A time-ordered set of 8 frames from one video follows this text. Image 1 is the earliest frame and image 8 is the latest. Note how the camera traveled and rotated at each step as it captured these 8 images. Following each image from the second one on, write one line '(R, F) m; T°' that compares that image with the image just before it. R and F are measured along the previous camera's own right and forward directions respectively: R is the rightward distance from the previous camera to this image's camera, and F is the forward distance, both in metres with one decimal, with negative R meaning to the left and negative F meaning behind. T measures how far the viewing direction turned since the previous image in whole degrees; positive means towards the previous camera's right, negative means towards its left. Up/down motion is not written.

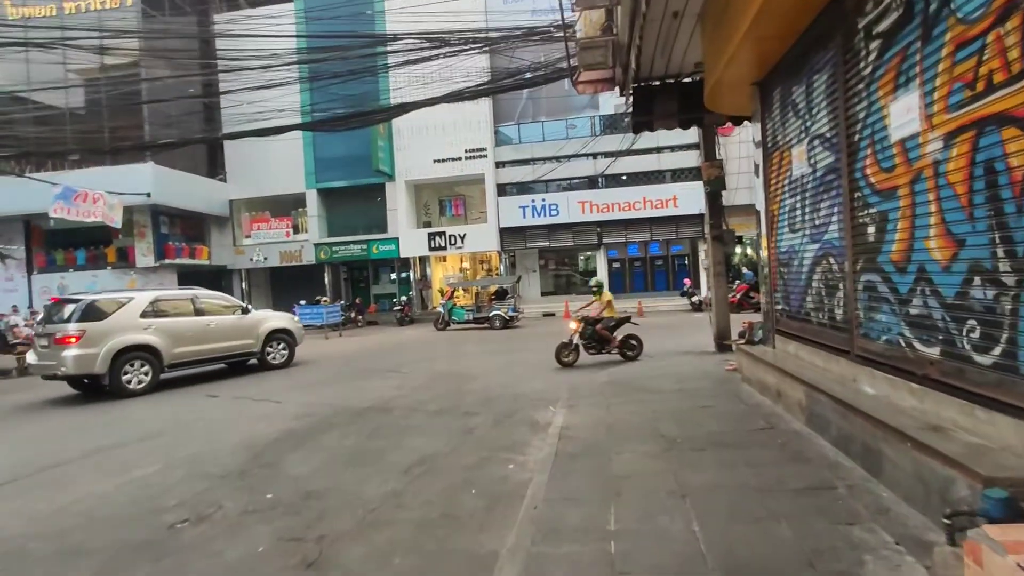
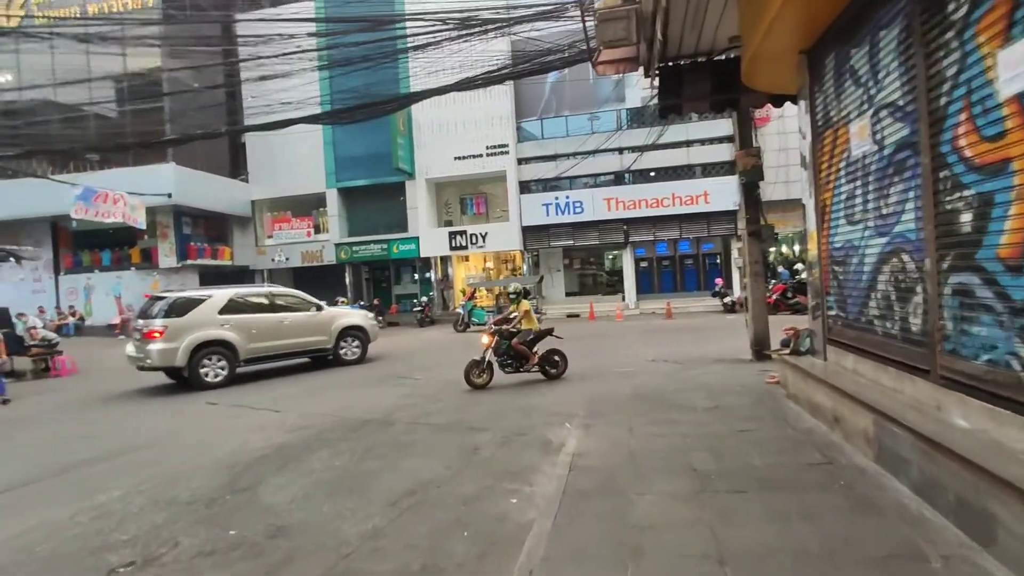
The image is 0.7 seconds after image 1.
(+0.2, +0.8) m; -3°
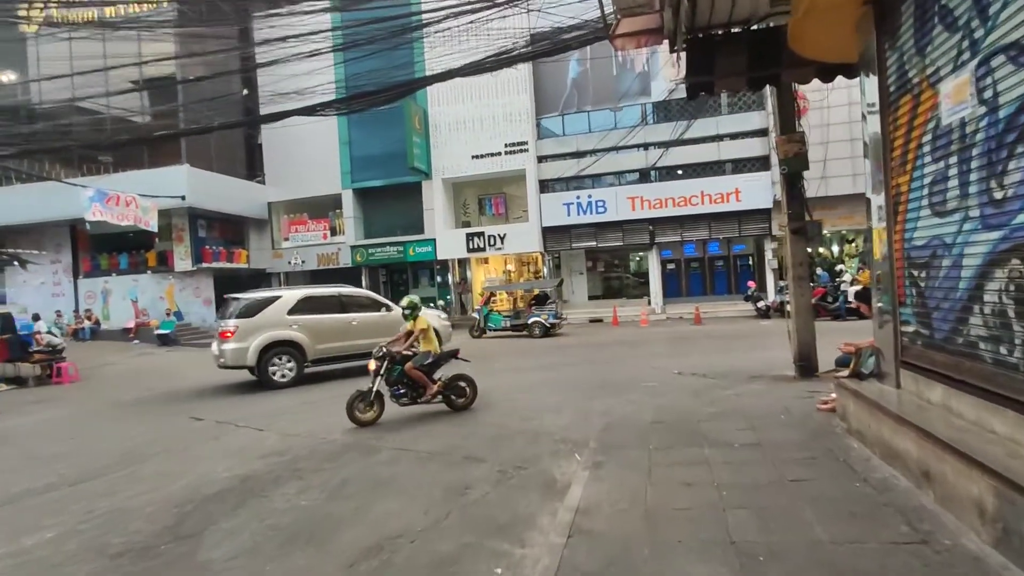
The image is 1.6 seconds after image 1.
(+0.3, +1.0) m; -3°
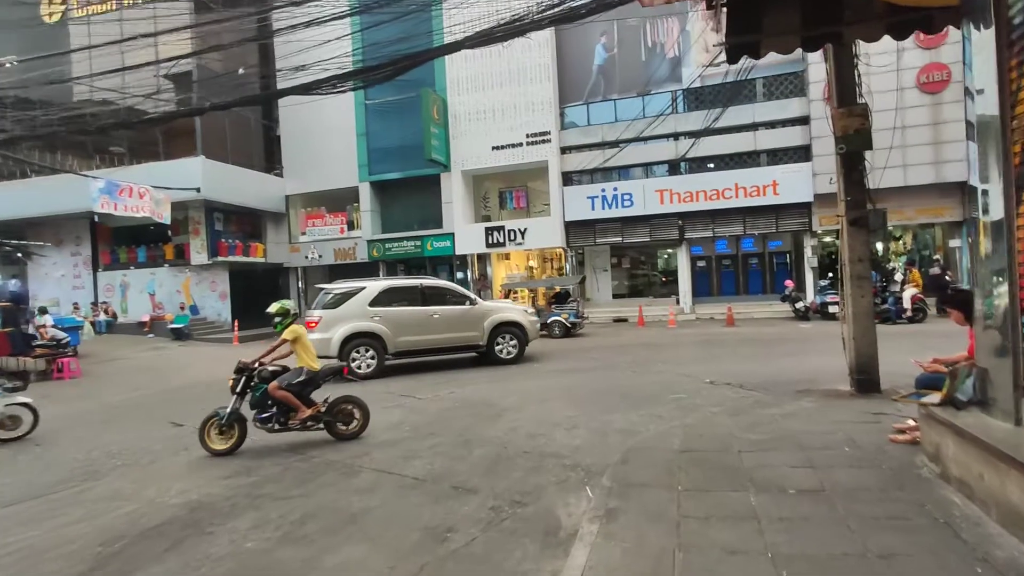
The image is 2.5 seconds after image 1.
(+0.2, +1.0) m; -3°
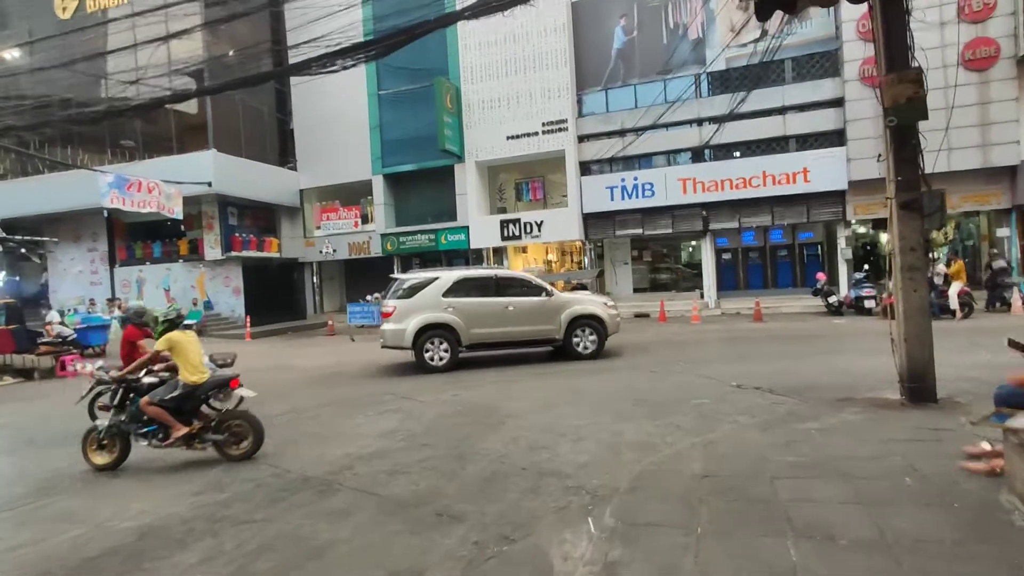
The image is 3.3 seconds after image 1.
(+0.2, +0.7) m; -2°
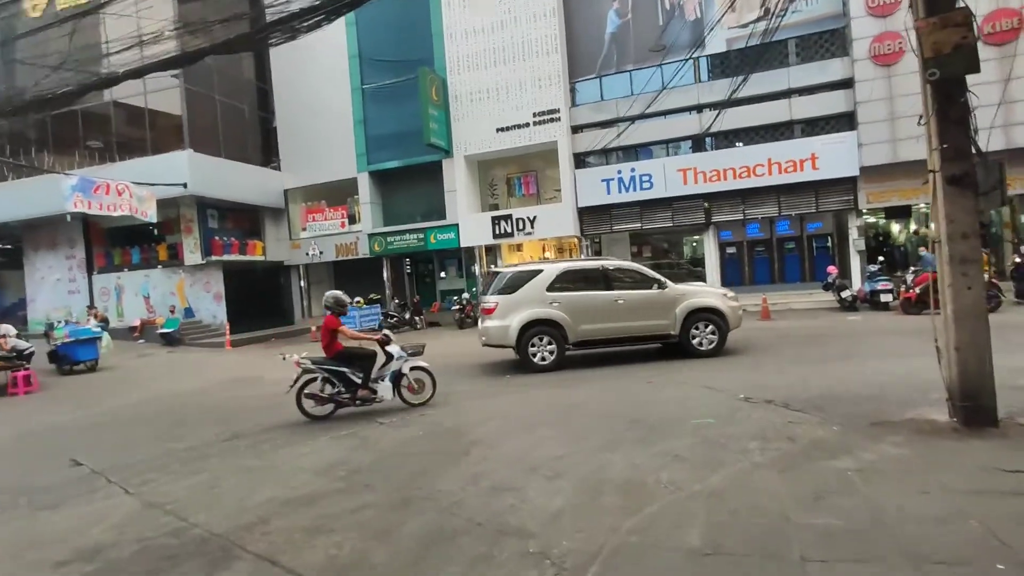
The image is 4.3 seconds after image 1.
(+0.4, +1.1) m; 0°
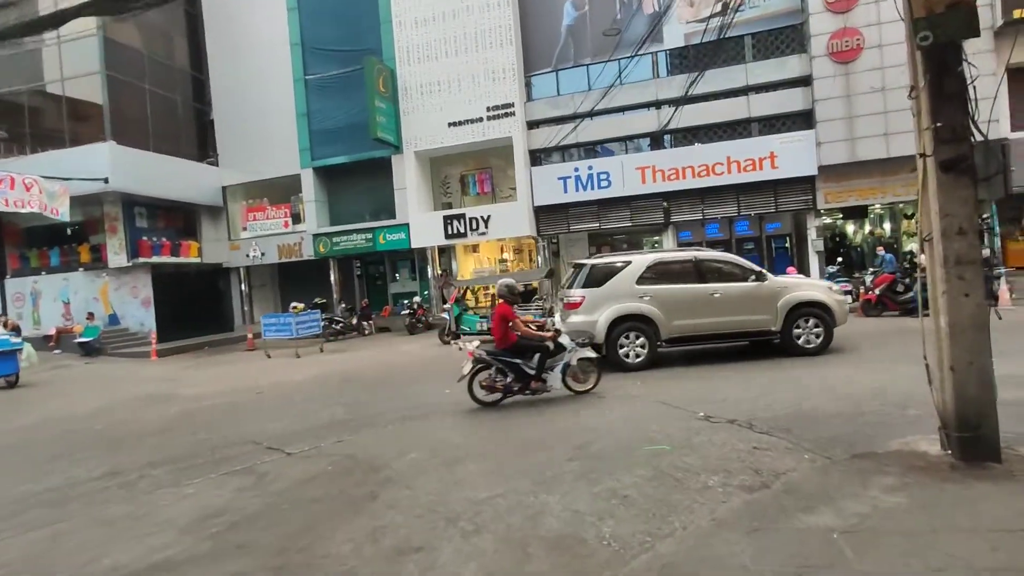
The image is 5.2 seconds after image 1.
(+0.4, +0.9) m; +4°
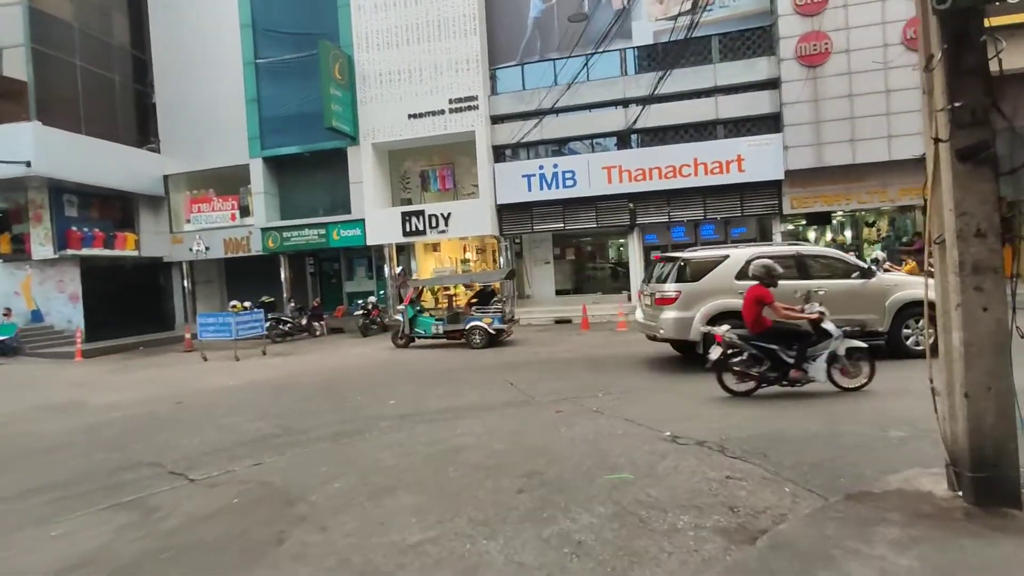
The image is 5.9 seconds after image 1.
(+0.2, +0.8) m; +3°
